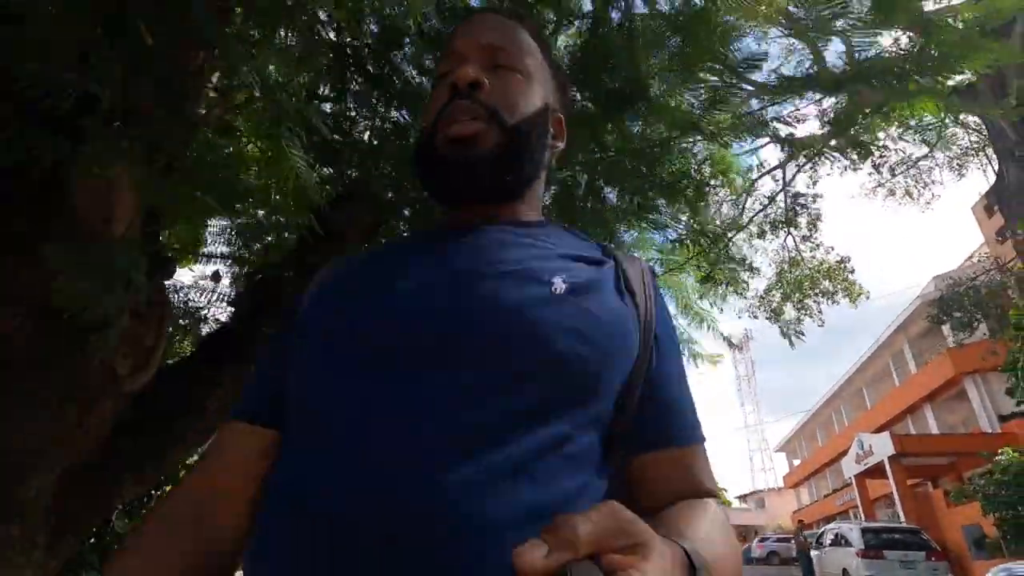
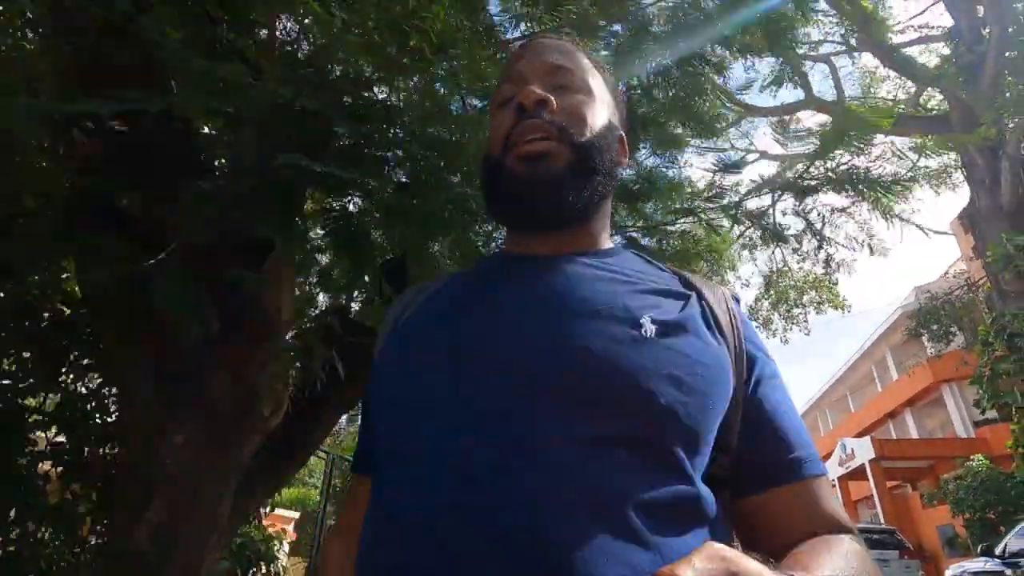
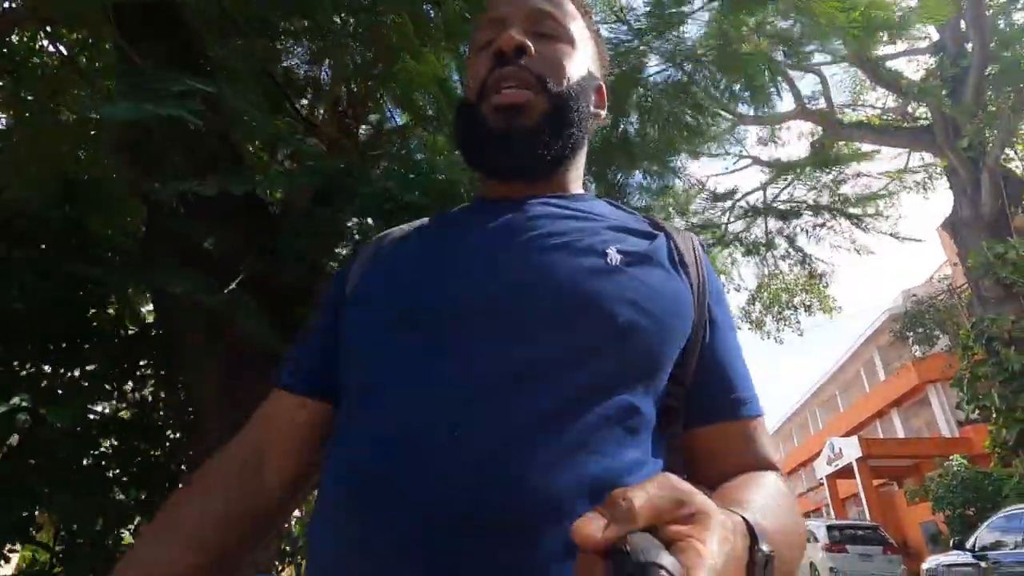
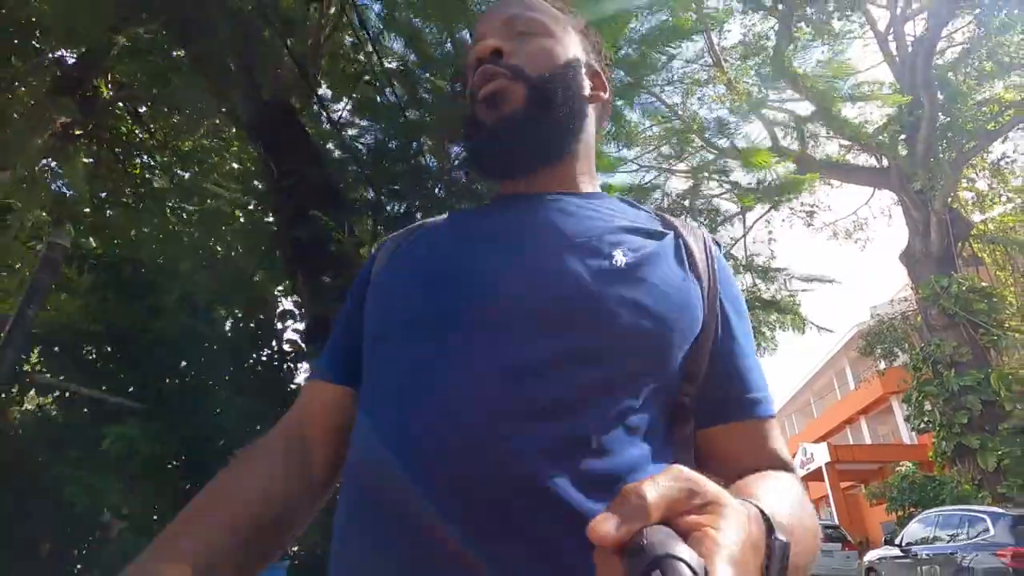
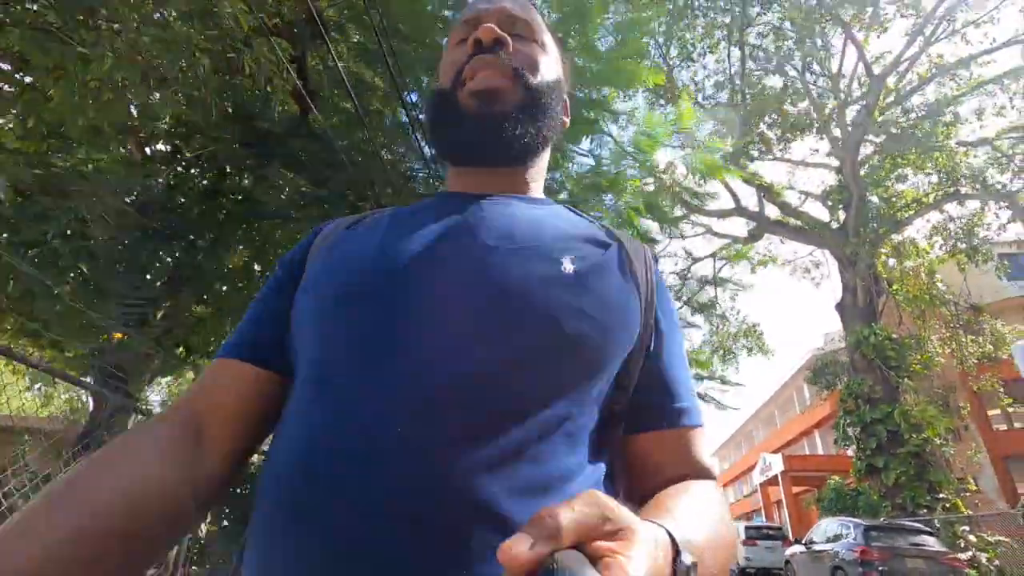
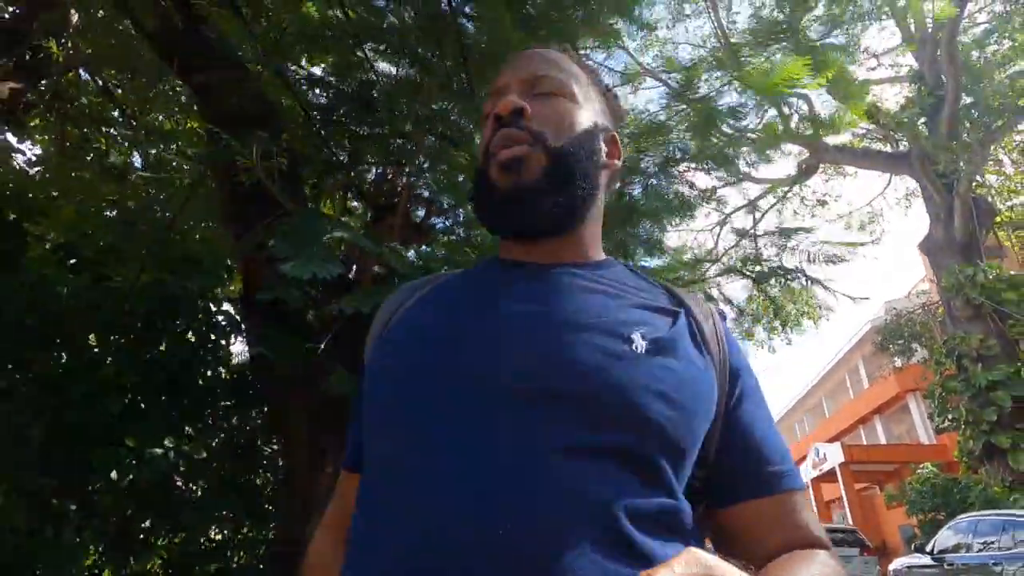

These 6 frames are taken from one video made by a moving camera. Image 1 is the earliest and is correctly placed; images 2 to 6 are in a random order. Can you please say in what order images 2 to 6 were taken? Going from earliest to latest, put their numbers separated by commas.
2, 3, 6, 4, 5
